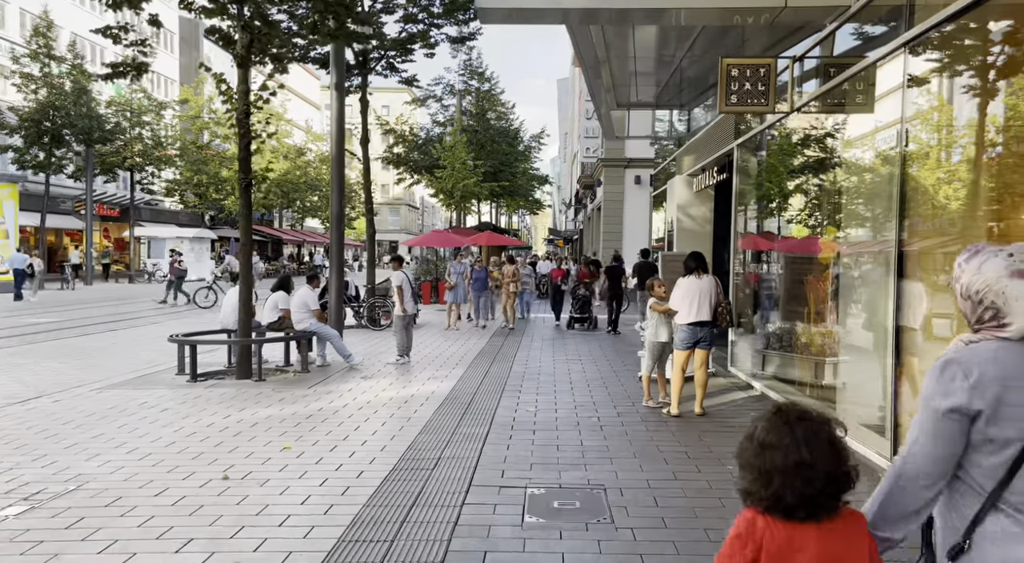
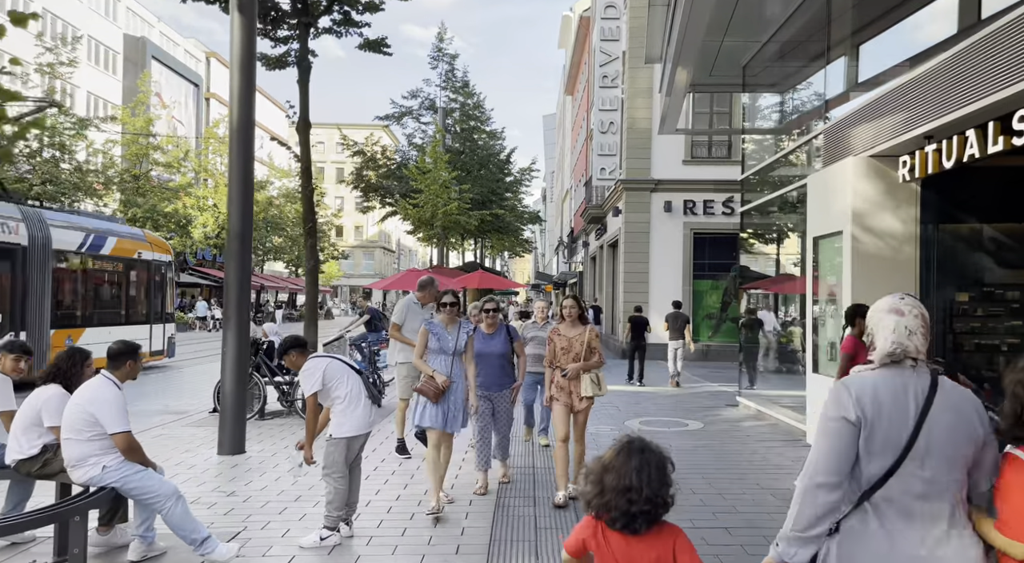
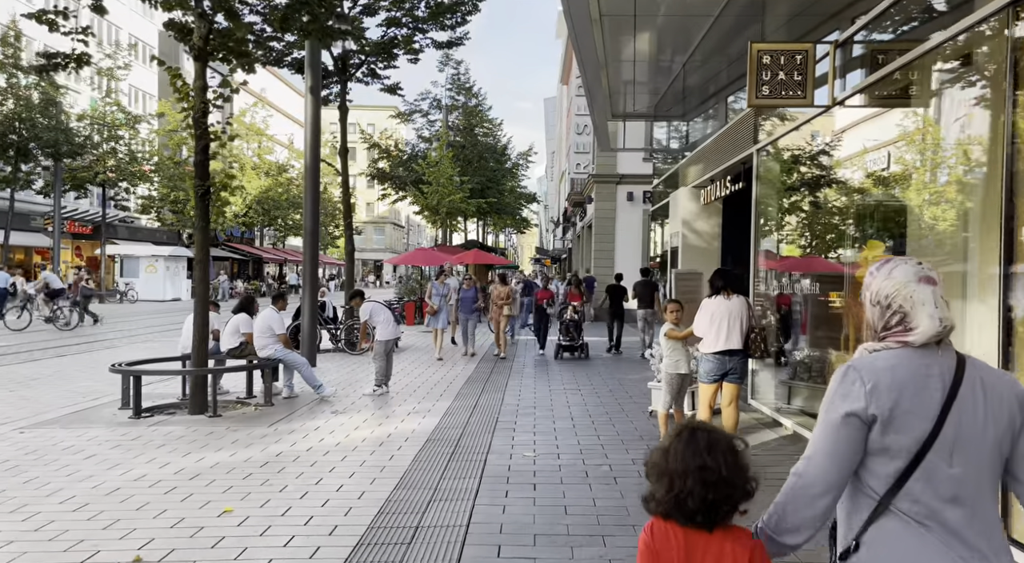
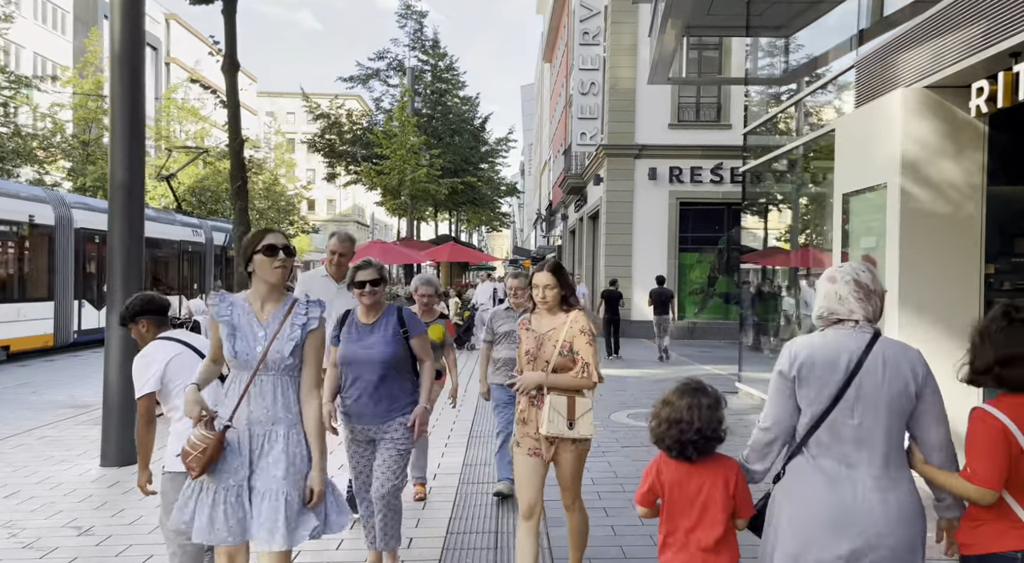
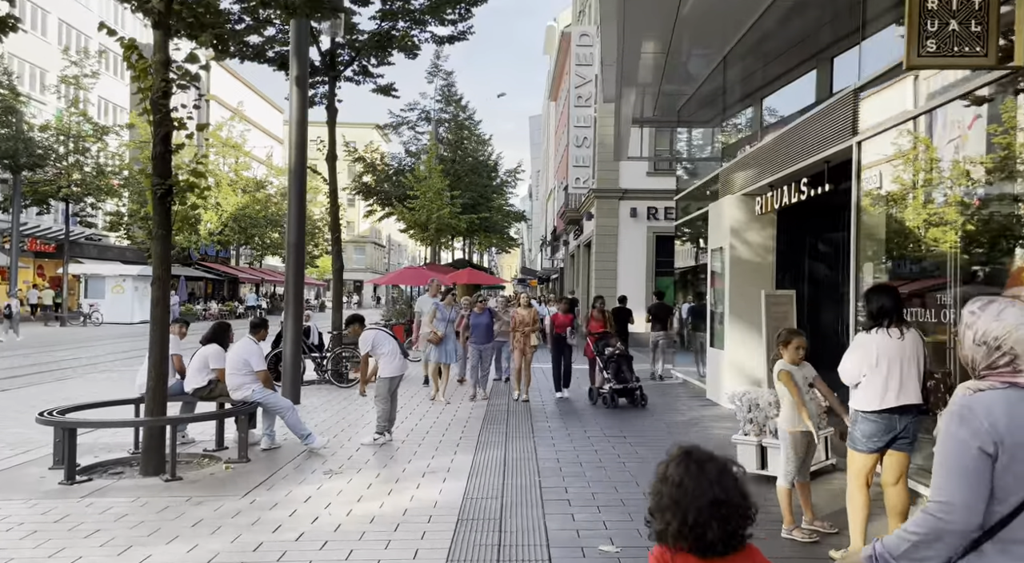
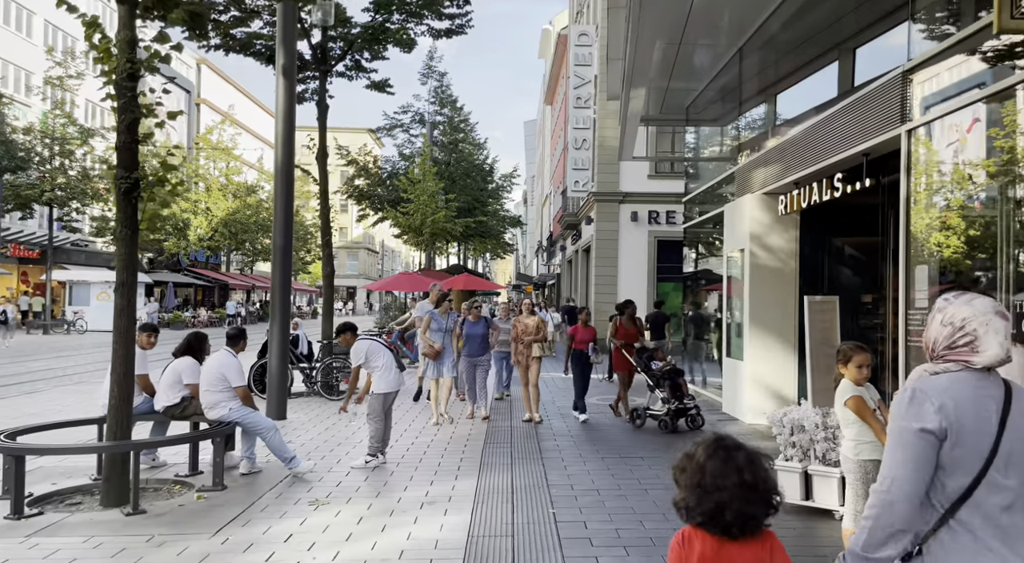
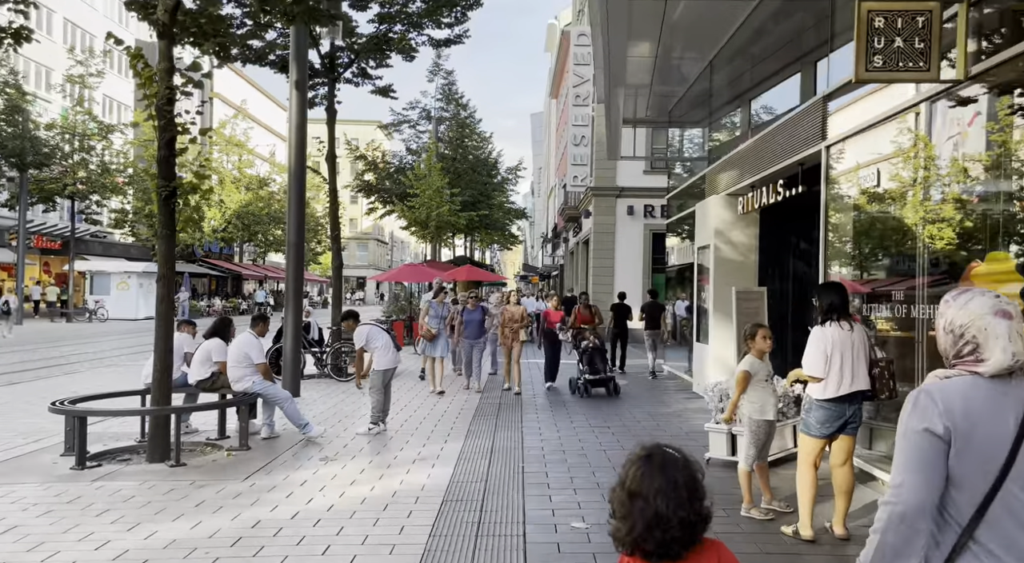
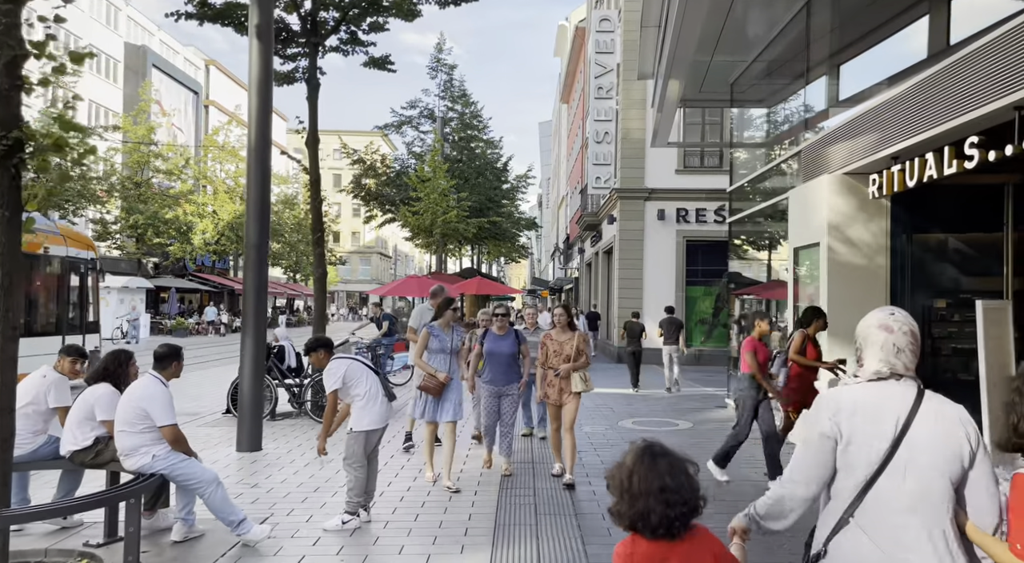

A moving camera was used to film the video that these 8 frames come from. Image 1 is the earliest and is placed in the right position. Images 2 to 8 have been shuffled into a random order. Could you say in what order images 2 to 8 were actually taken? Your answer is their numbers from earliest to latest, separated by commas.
3, 7, 5, 6, 8, 2, 4
